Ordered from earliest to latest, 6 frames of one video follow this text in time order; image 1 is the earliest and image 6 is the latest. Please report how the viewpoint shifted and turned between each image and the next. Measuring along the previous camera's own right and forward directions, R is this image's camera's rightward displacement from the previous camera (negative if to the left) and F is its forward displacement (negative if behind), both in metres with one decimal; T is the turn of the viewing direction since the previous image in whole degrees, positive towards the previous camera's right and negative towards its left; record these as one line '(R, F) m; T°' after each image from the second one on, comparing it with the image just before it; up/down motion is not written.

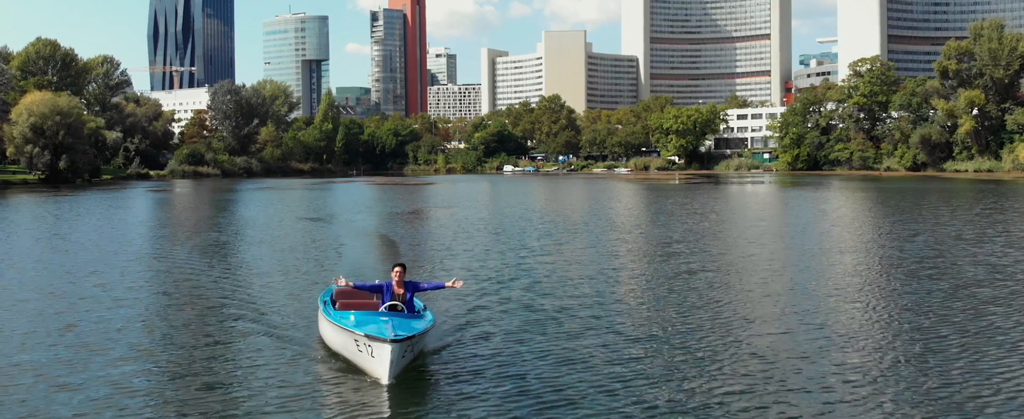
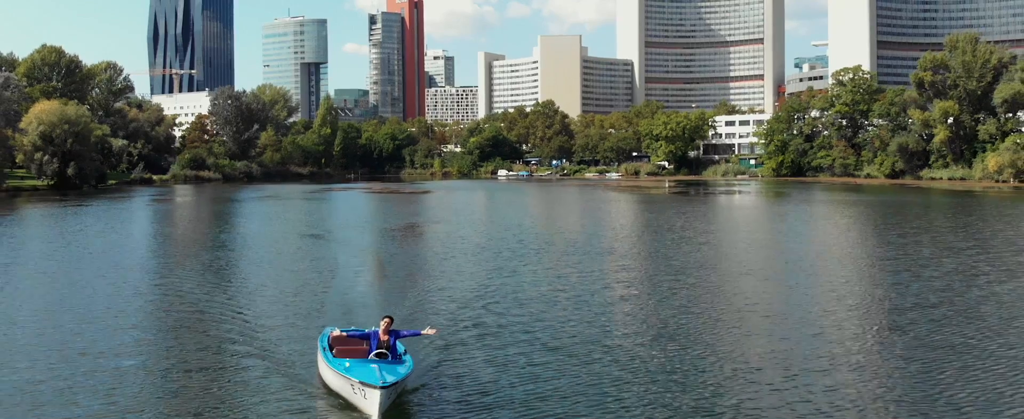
(+0.6, -2.9) m; 0°
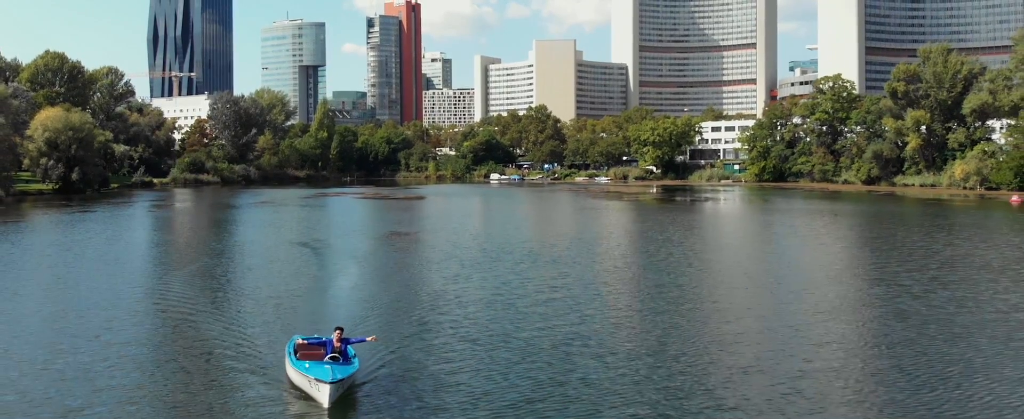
(+1.0, -3.1) m; 0°
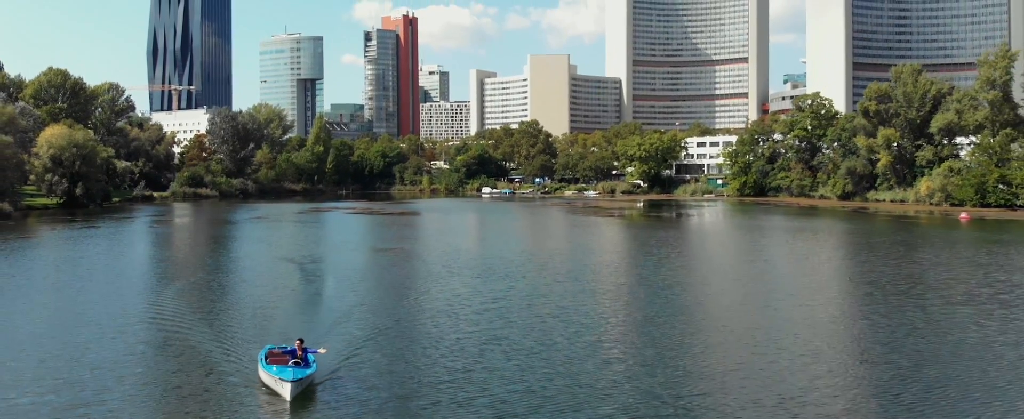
(+1.2, -3.3) m; 0°
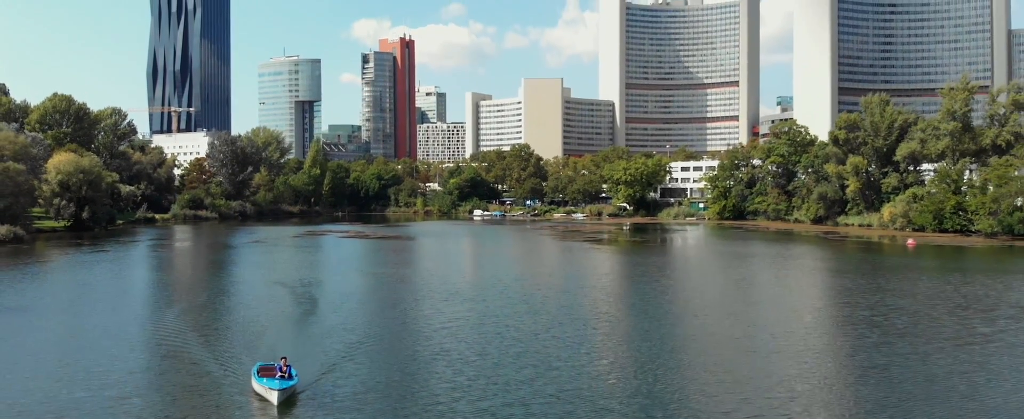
(+1.2, -4.2) m; 0°
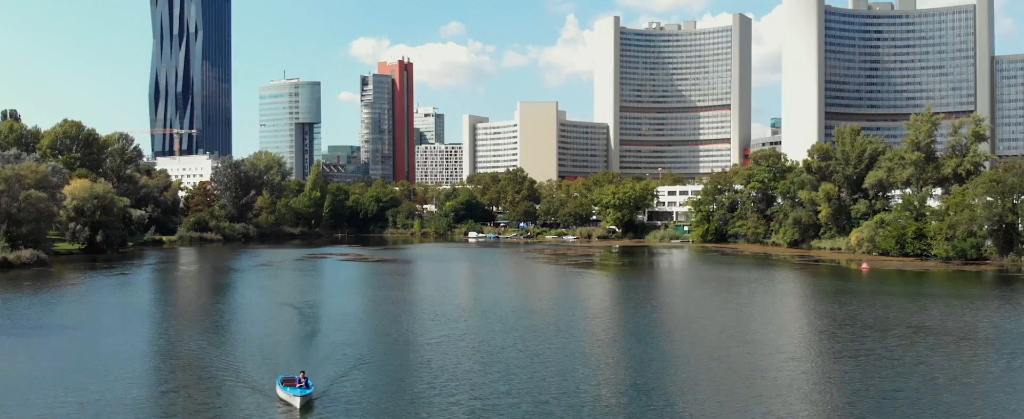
(+0.8, -5.2) m; 0°
